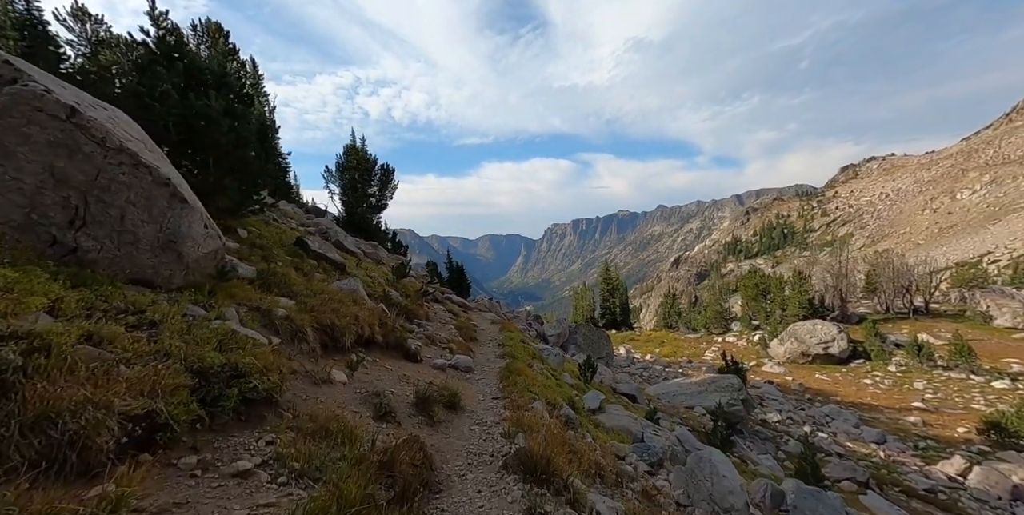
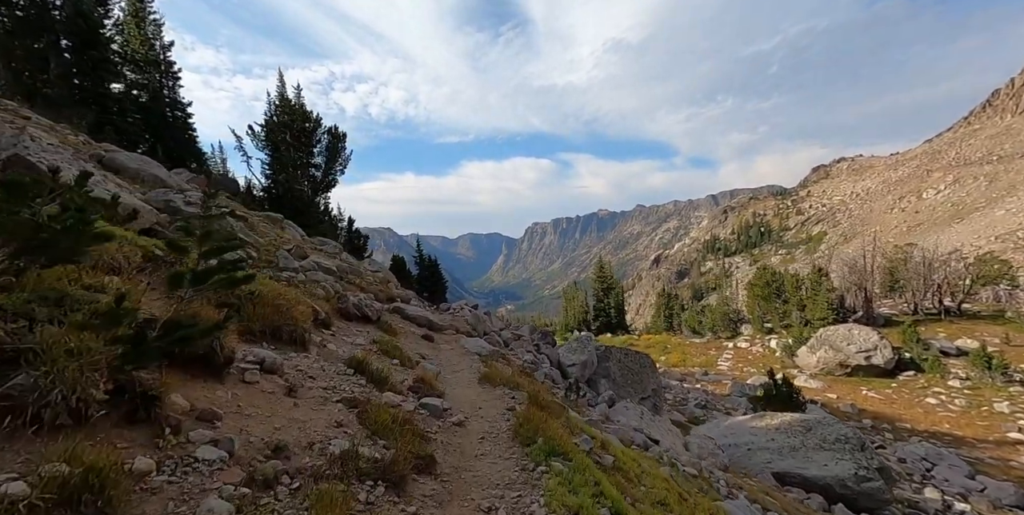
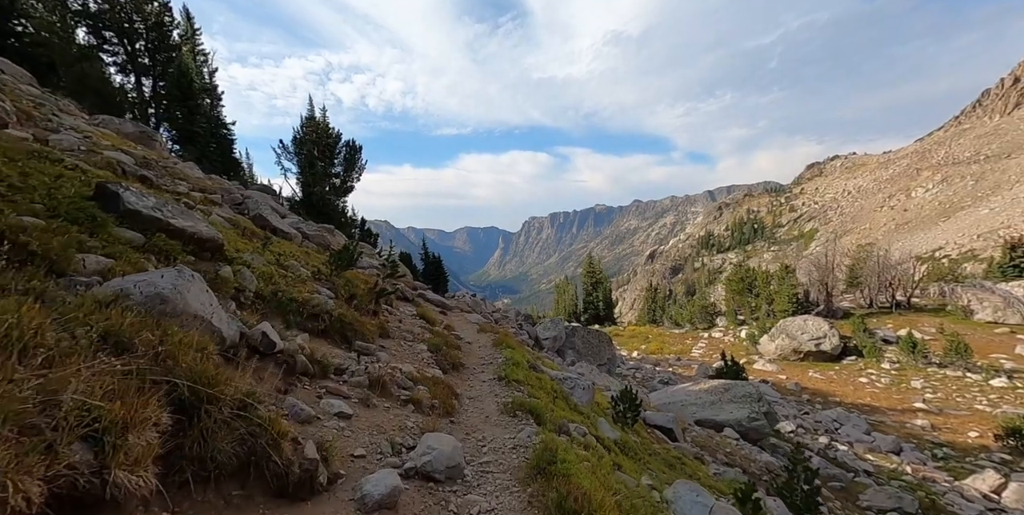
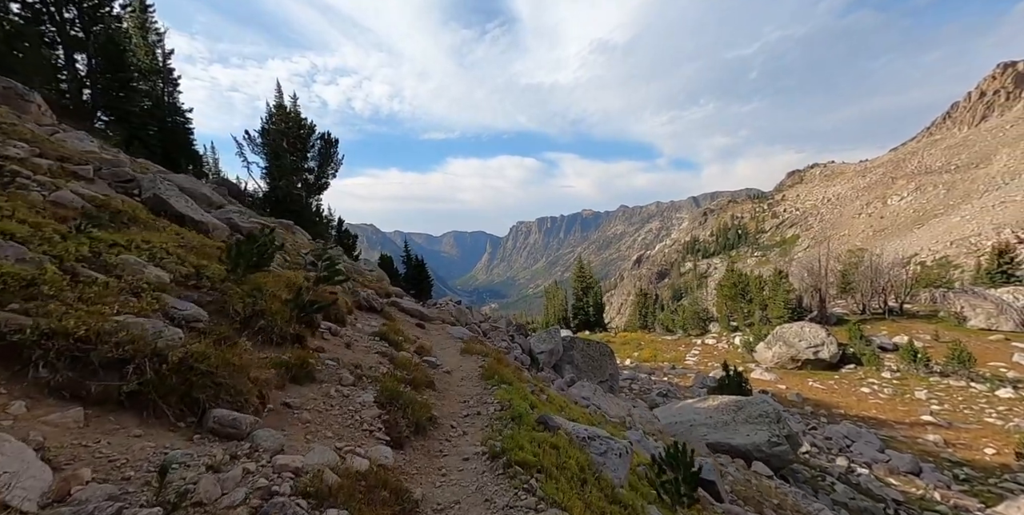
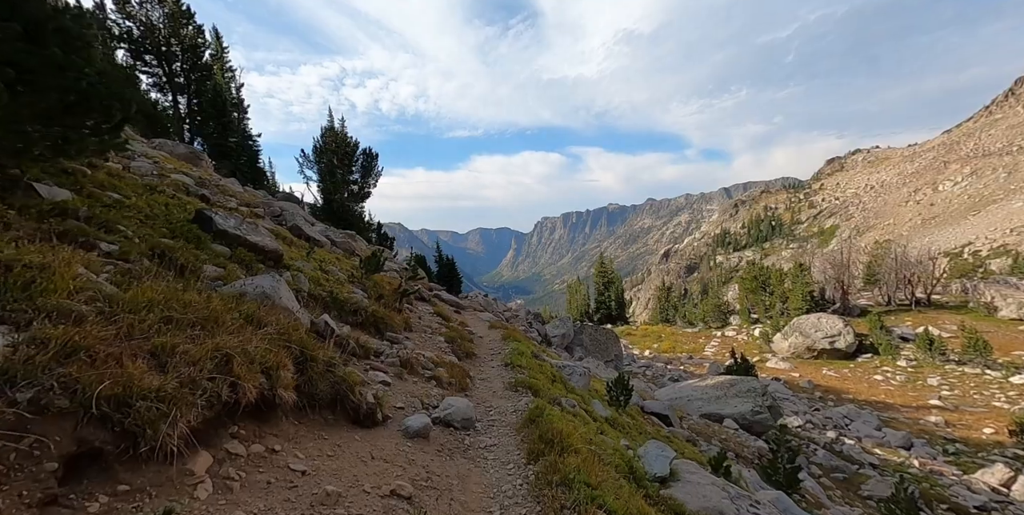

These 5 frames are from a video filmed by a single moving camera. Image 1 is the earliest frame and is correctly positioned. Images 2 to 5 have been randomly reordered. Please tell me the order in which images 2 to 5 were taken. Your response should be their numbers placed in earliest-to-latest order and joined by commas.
5, 3, 4, 2
